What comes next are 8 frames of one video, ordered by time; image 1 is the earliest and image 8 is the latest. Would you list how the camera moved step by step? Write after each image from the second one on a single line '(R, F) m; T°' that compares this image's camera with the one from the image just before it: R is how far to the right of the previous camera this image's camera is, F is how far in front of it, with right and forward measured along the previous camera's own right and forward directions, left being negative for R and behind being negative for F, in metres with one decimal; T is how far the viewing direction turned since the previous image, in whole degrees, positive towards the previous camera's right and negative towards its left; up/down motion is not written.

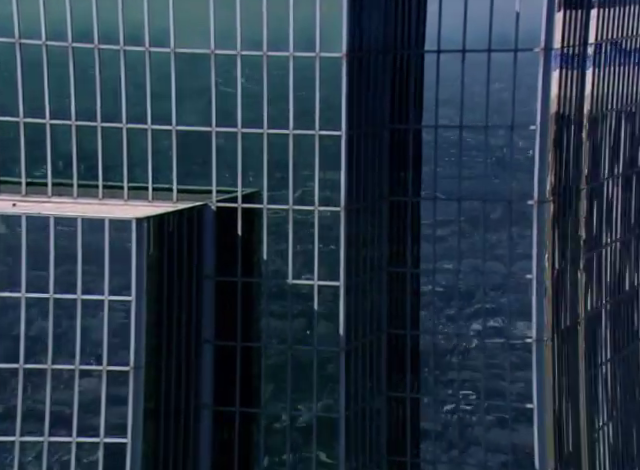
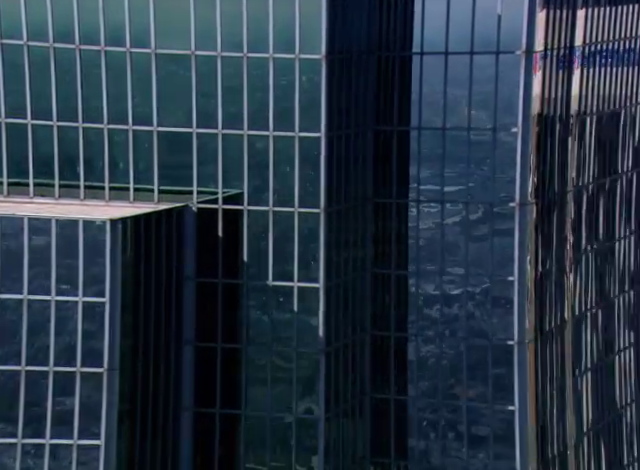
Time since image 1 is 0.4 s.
(+0.4, +0.1) m; 0°
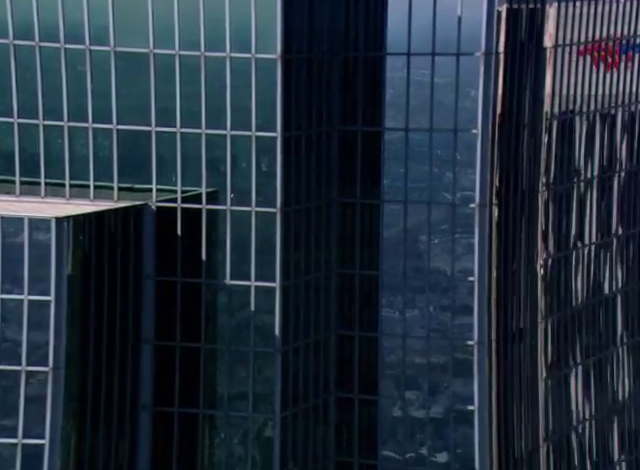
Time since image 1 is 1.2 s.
(+0.9, +0.1) m; 0°
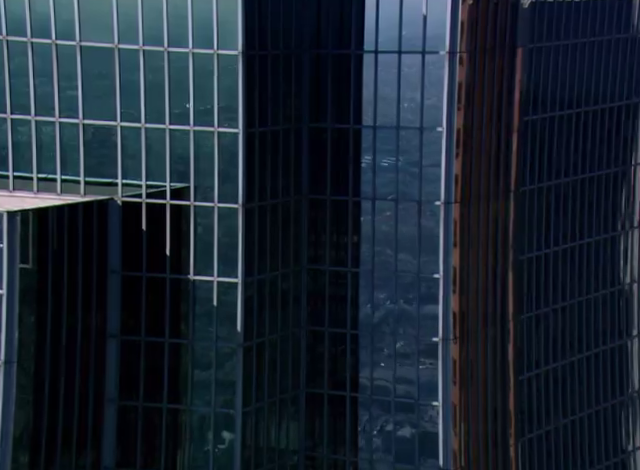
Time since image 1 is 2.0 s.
(+1.0, -0.1) m; 0°
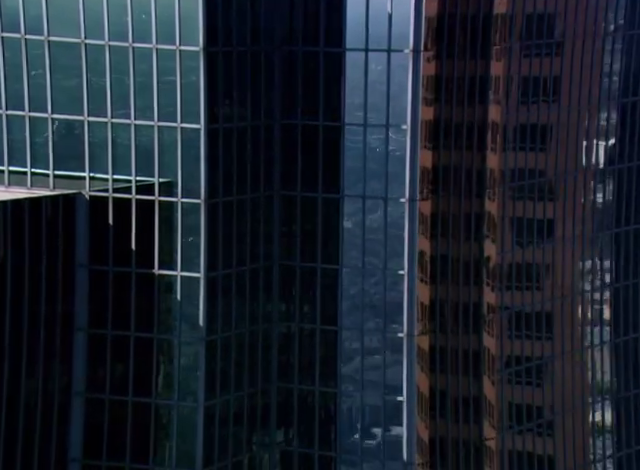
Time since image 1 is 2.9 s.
(+1.2, -0.3) m; 0°
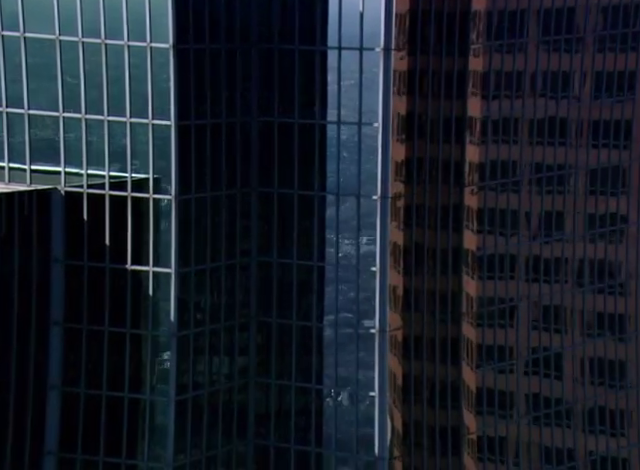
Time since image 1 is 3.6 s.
(+0.9, -0.4) m; 0°
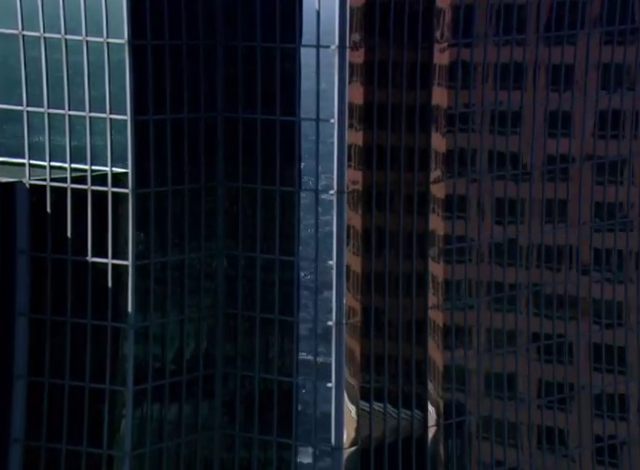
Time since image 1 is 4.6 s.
(+1.6, -1.0) m; 0°
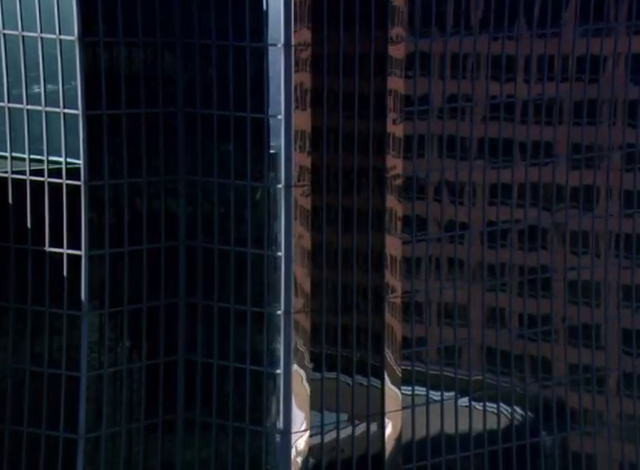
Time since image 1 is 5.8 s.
(+2.2, -1.9) m; -1°
